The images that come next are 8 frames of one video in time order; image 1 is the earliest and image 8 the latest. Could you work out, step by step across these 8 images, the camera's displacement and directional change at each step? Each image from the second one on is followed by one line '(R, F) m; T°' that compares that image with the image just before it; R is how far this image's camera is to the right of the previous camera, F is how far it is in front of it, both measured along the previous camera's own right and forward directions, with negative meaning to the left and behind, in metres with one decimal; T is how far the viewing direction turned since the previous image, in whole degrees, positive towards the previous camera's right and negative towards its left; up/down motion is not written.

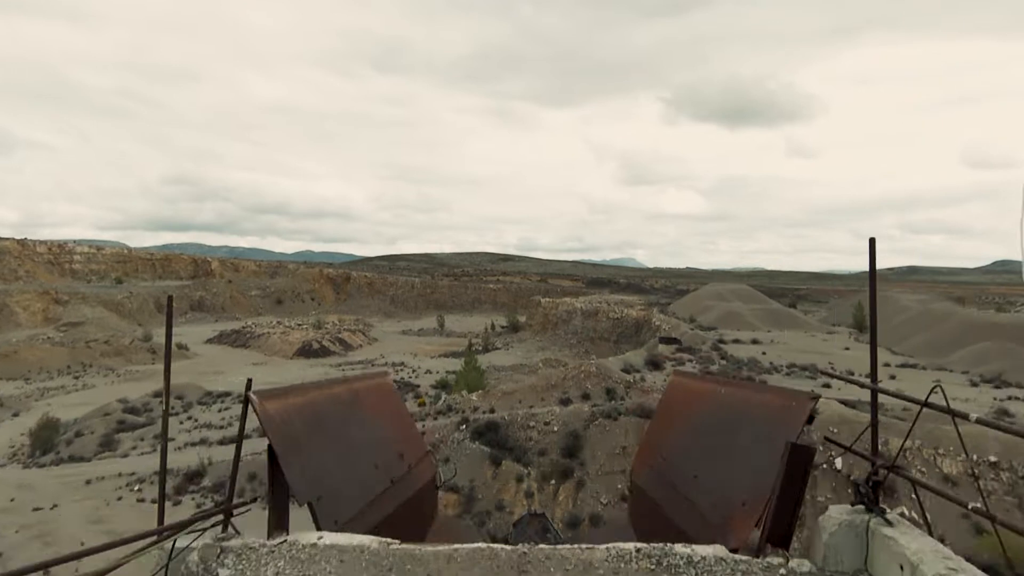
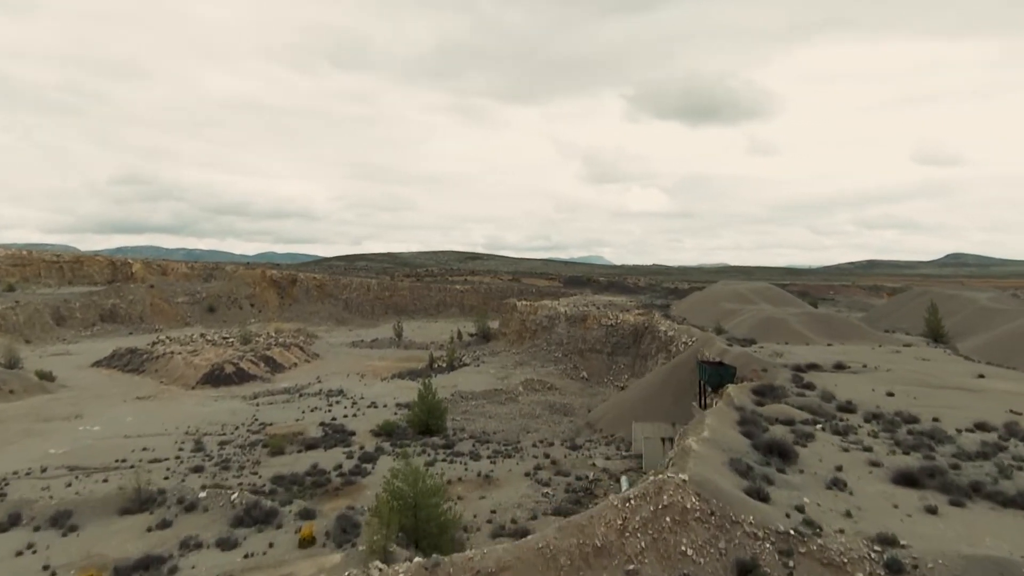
(-0.1, +10.0) m; +3°
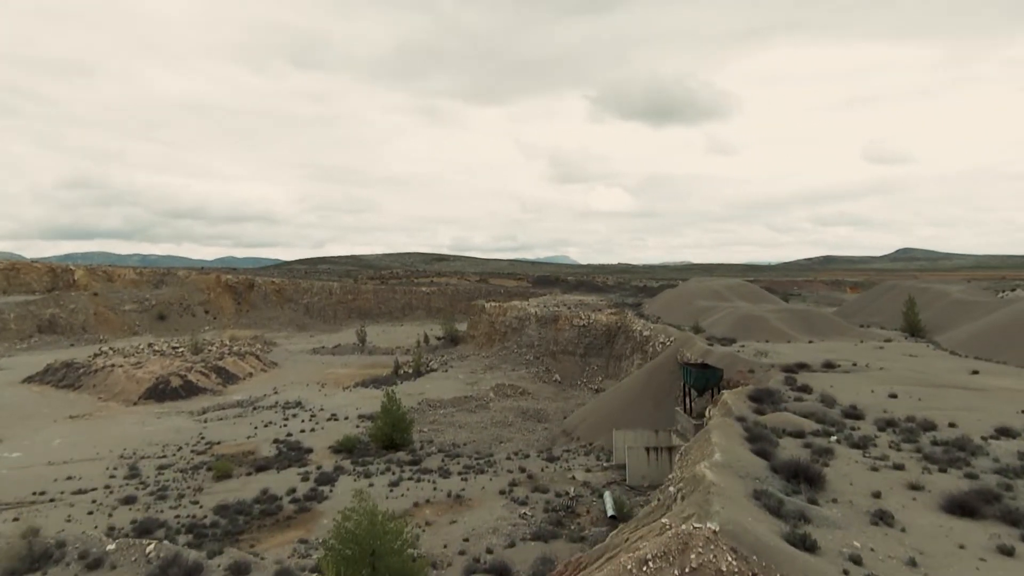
(-0.1, +1.7) m; +3°
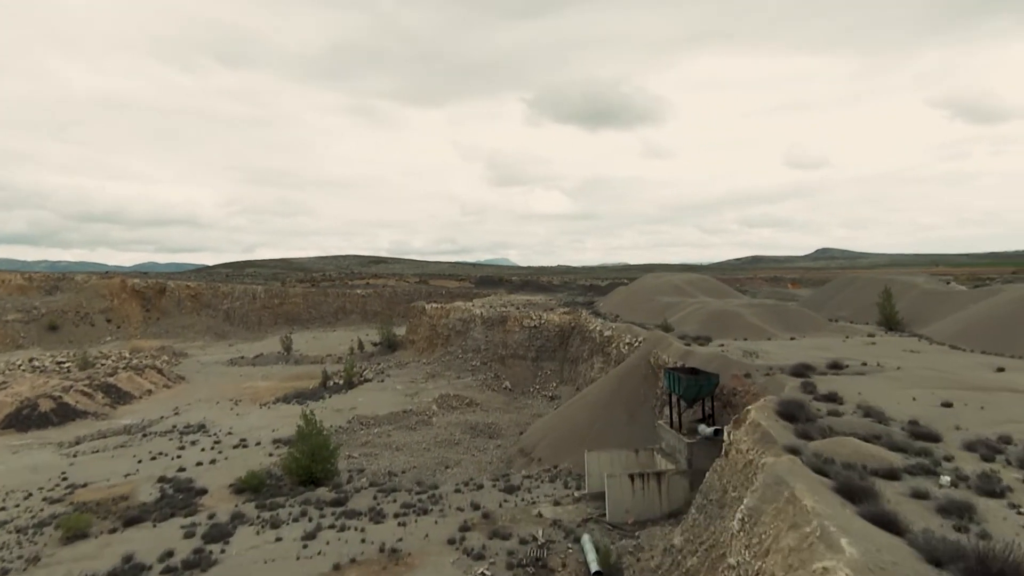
(-0.2, +4.0) m; +6°
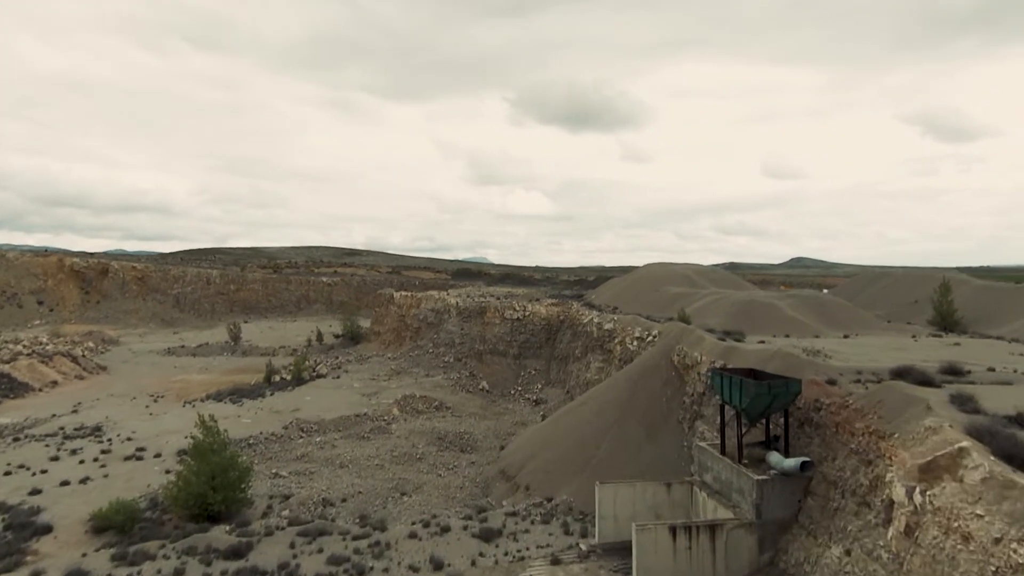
(-0.2, +5.1) m; +2°
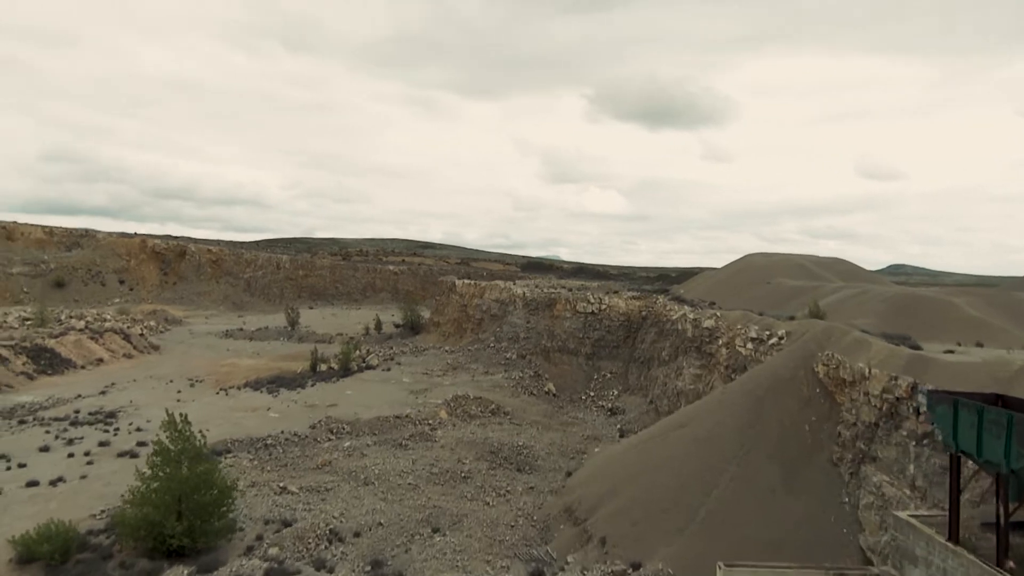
(-0.1, +4.2) m; -7°
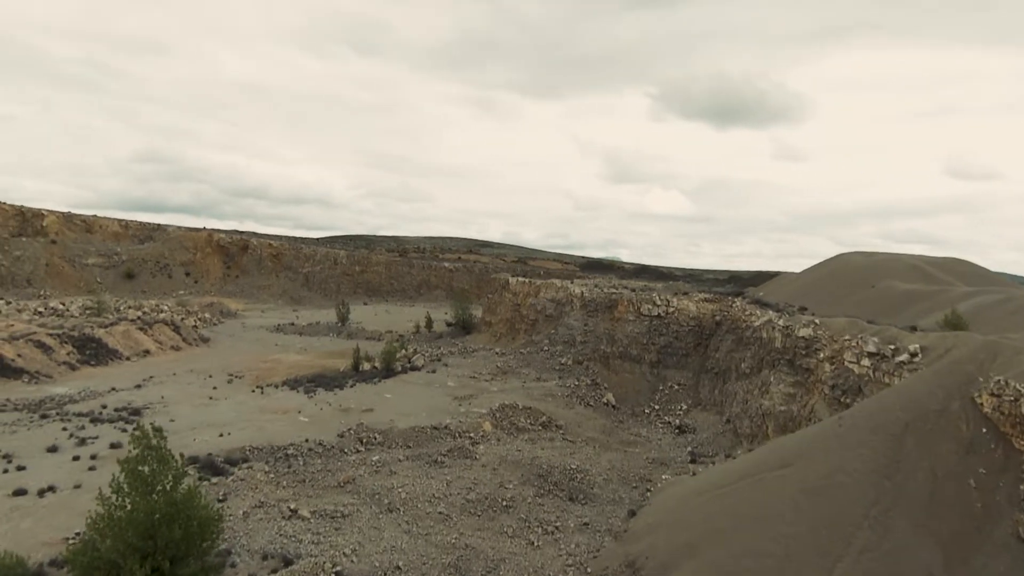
(+0.1, +2.5) m; -6°
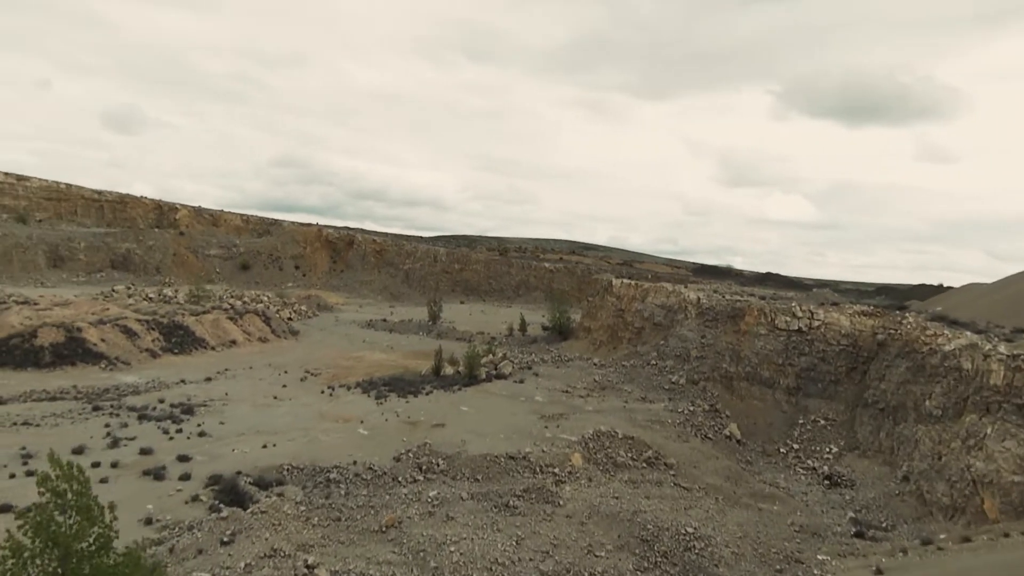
(+0.1, +3.5) m; -10°
